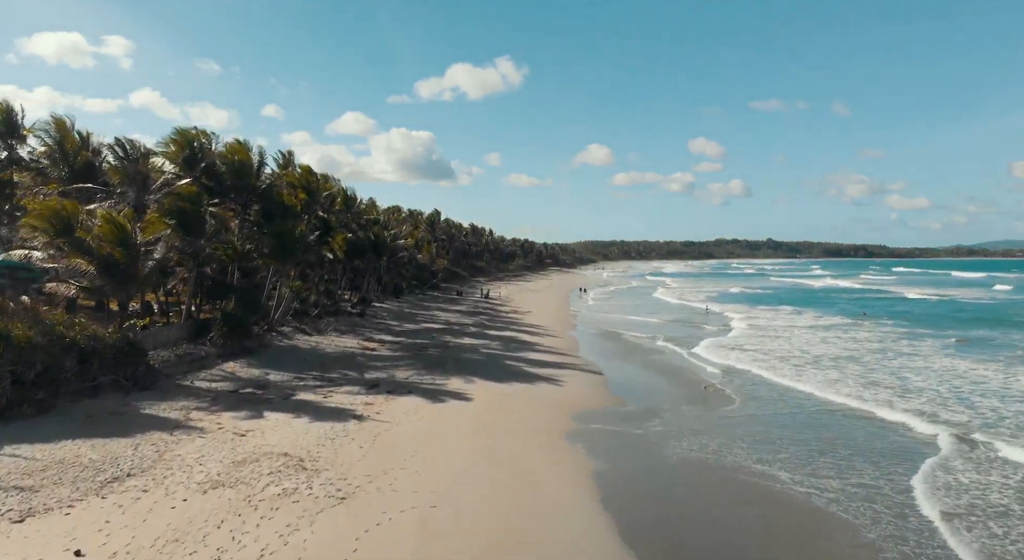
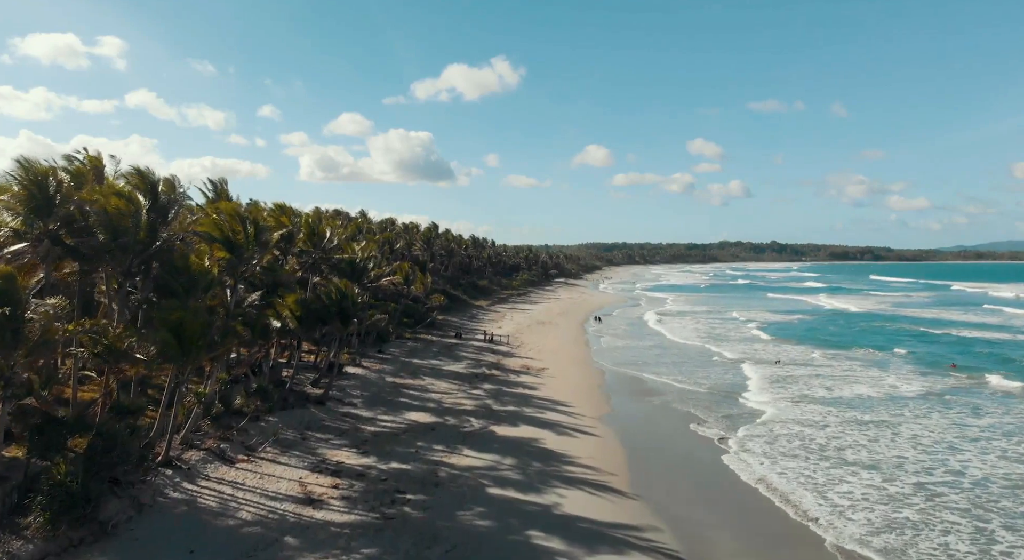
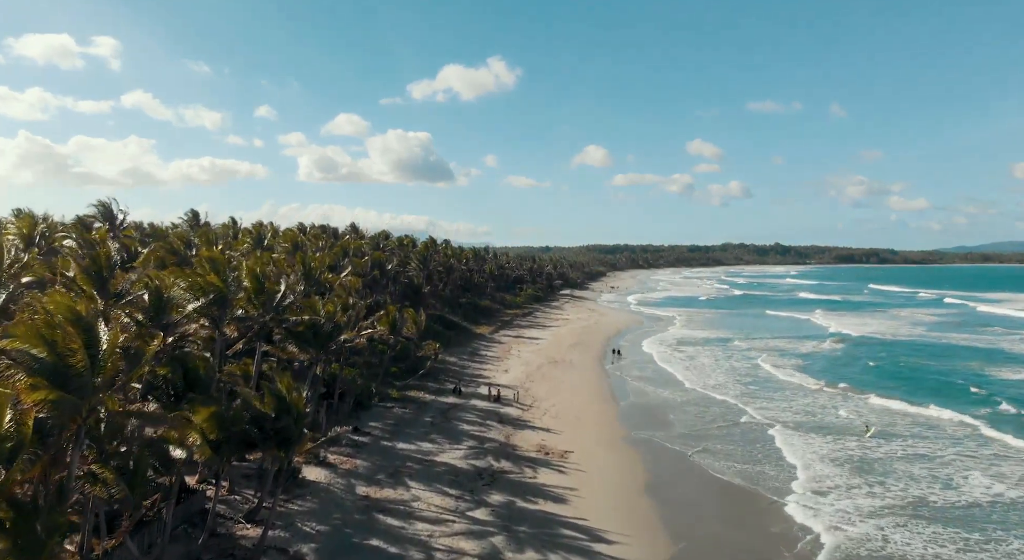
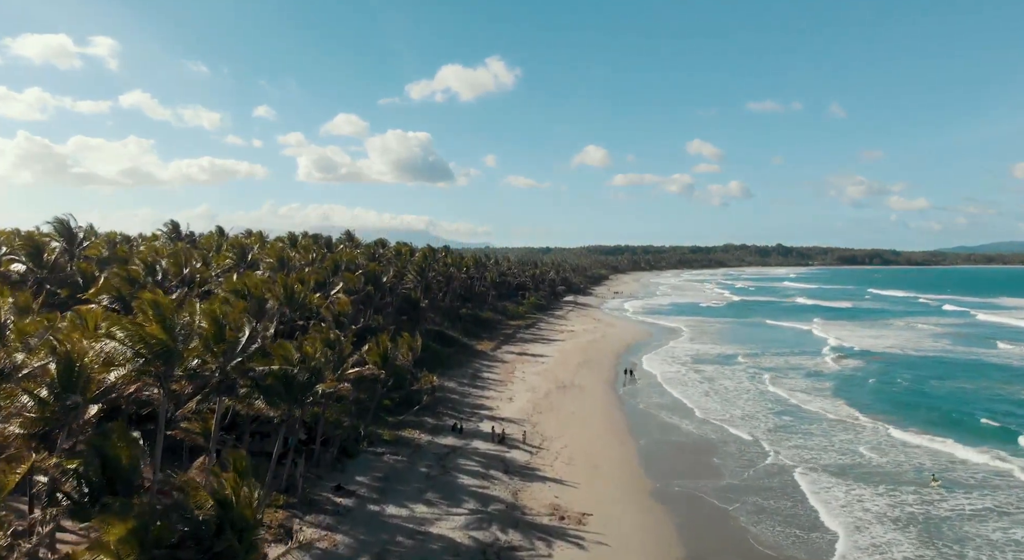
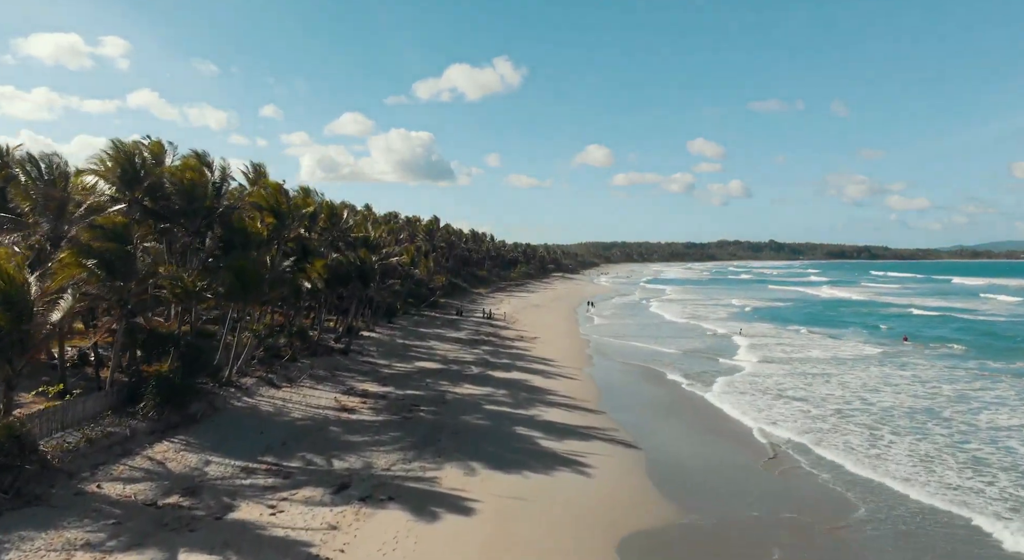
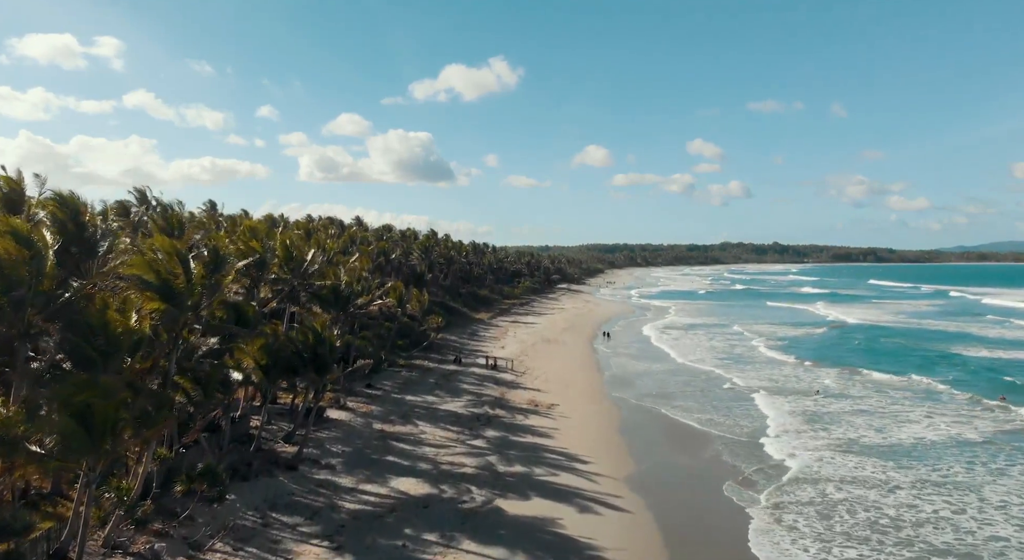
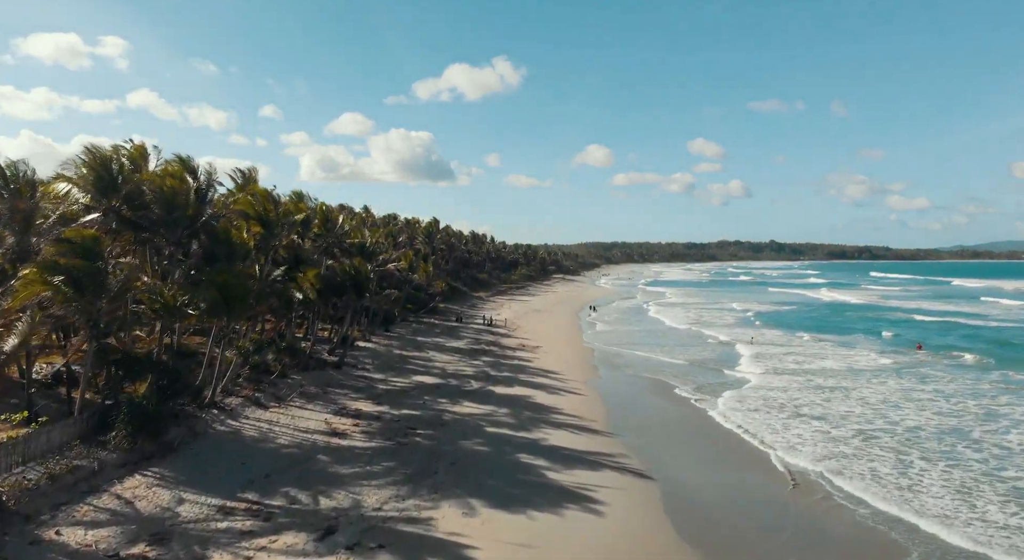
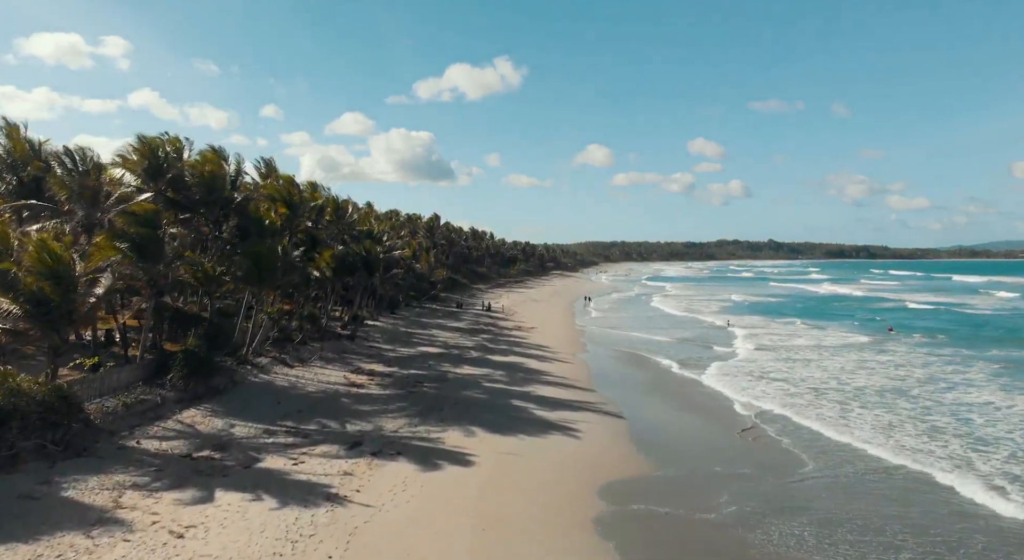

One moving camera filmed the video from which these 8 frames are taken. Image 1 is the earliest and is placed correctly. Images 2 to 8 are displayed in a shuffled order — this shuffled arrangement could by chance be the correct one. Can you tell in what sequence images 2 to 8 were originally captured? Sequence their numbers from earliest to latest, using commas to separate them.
8, 5, 7, 2, 6, 3, 4
